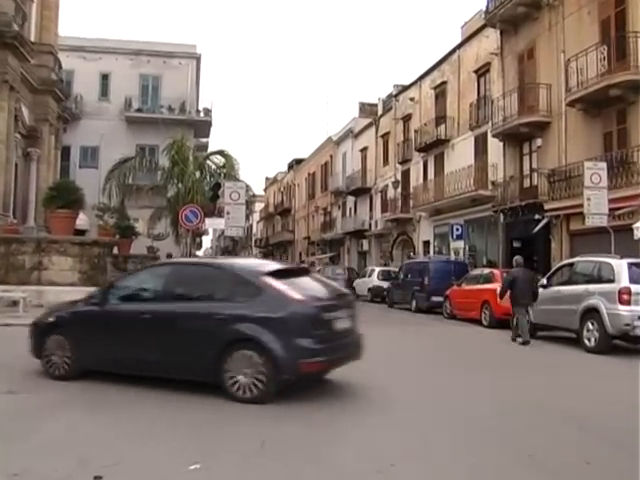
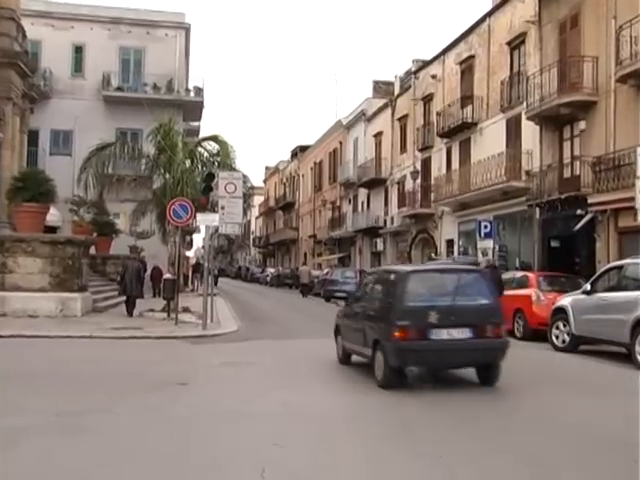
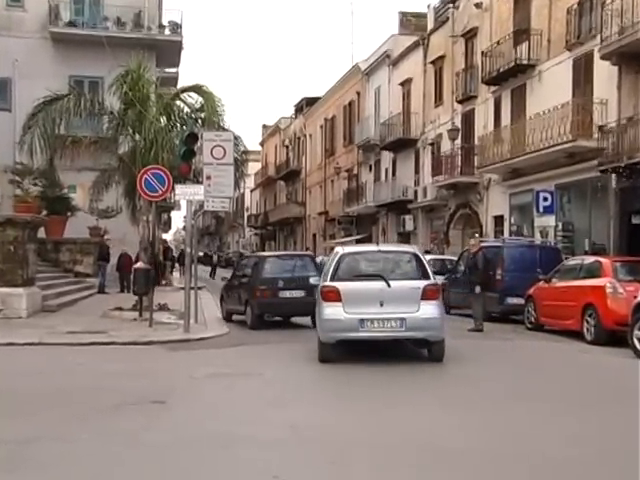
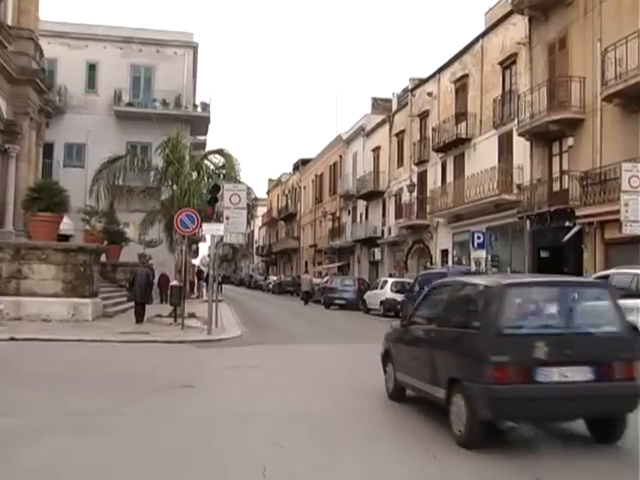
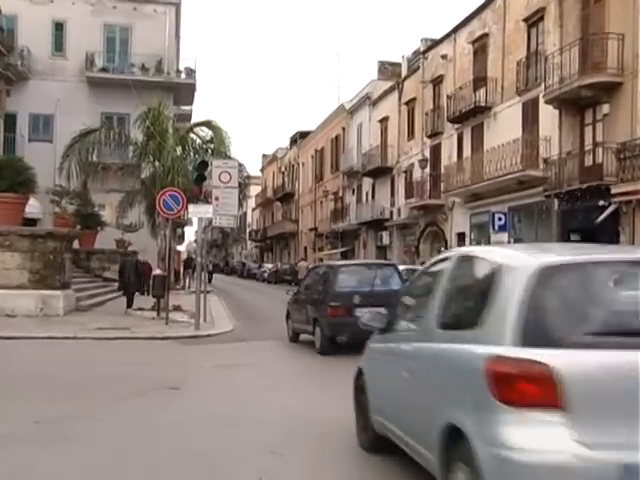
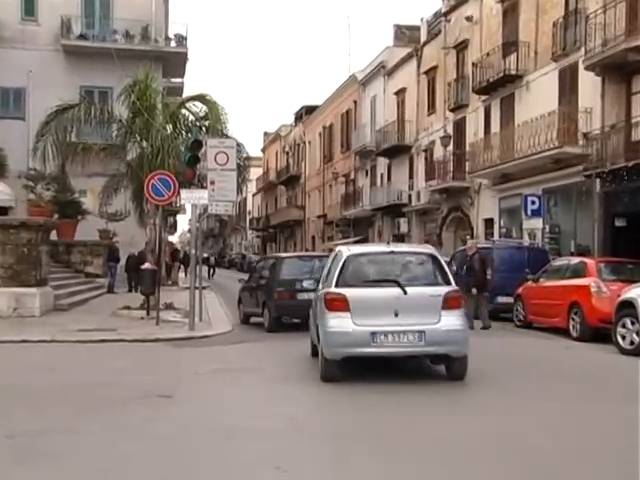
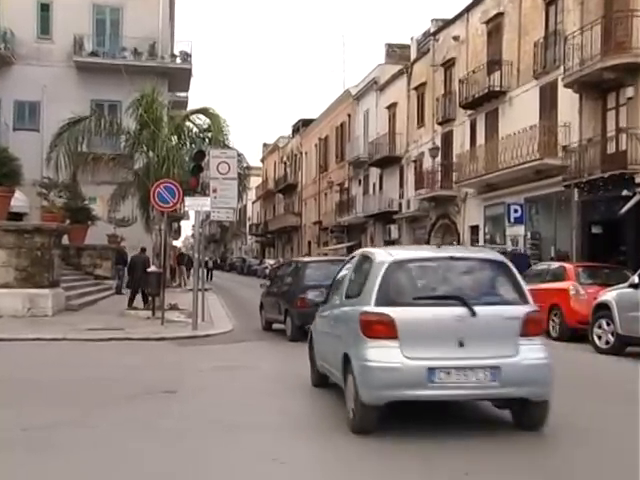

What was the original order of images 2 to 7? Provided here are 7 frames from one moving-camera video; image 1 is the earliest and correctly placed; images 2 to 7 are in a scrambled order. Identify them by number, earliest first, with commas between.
4, 2, 5, 7, 6, 3
